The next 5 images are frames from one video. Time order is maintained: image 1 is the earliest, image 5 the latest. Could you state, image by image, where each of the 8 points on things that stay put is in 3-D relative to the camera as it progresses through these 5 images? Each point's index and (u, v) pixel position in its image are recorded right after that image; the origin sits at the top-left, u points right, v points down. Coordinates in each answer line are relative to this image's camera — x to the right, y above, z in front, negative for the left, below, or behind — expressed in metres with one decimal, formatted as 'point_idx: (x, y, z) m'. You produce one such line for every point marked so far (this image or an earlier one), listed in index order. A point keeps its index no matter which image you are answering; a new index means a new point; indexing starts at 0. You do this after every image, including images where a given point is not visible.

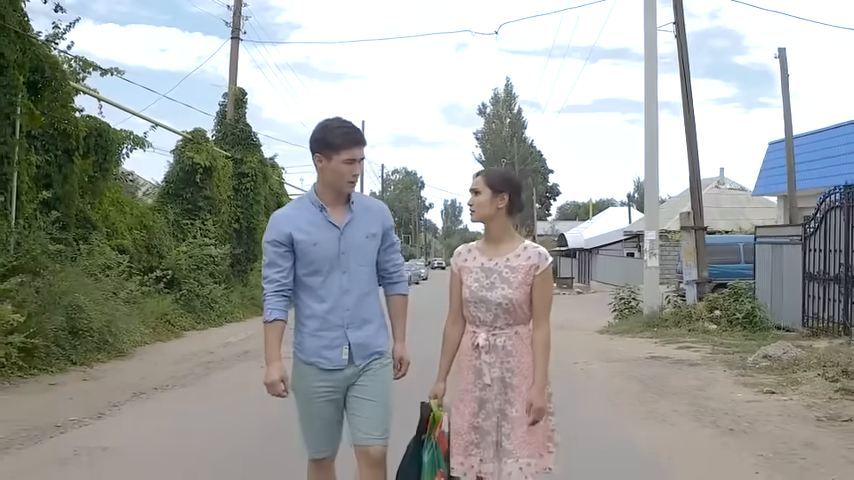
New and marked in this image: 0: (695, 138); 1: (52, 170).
0: (+5.1, +2.0, +15.9) m
1: (-5.5, +1.0, +12.2) m
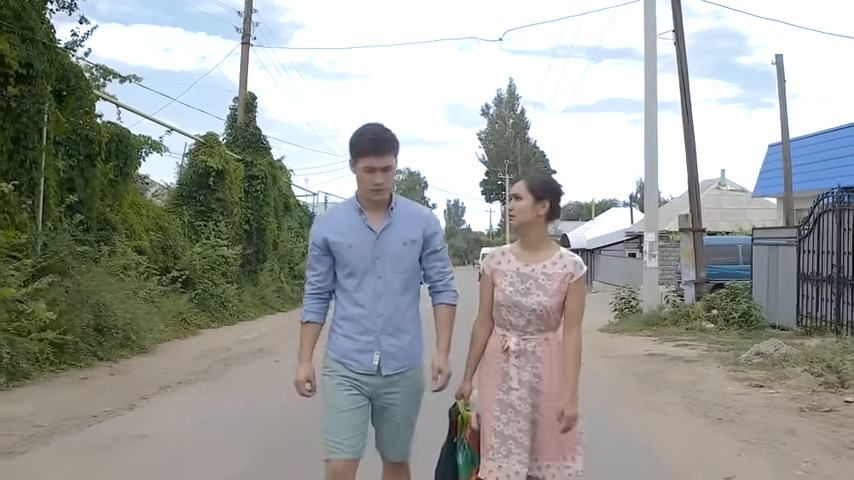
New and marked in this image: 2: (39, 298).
0: (+5.2, +1.9, +16.4) m
1: (-5.3, +1.0, +12.8) m
2: (-4.5, -0.7, +9.7) m
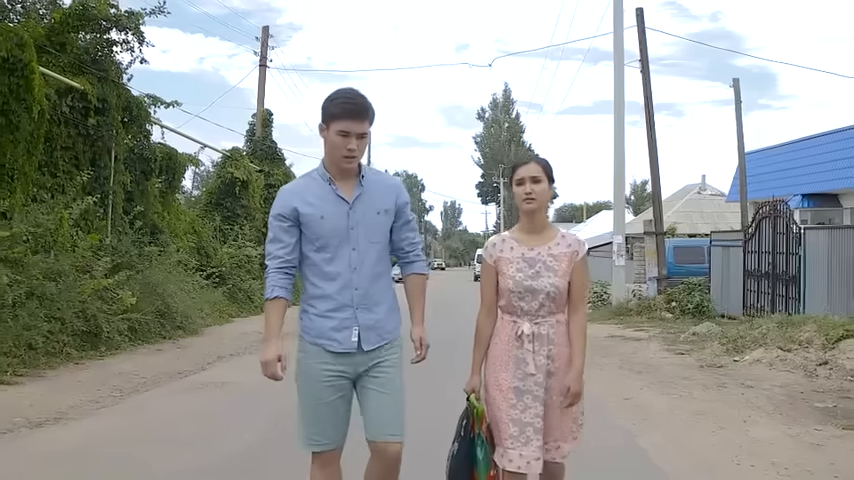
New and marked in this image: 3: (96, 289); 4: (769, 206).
0: (+5.2, +1.9, +19.0) m
1: (-5.4, +1.0, +15.3) m
2: (-4.5, -0.7, +12.2) m
3: (-4.5, -0.7, +11.4) m
4: (+6.7, +0.7, +16.5) m
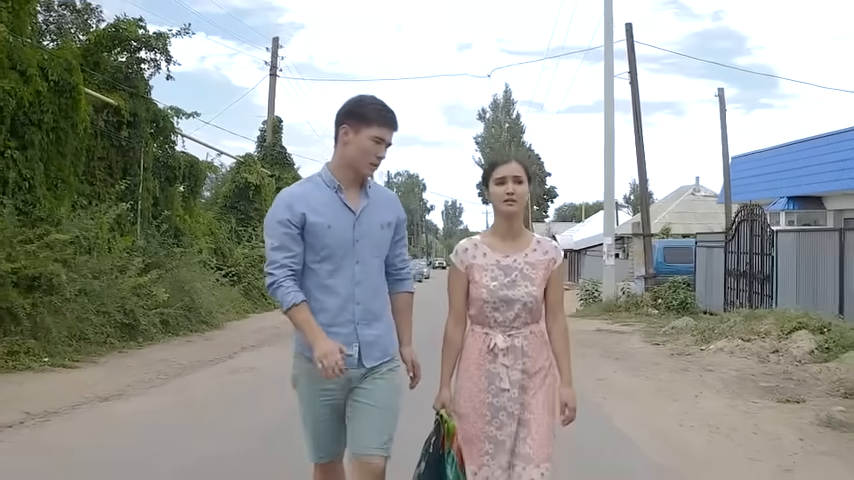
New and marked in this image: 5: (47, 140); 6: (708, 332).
0: (+5.2, +1.9, +20.3) m
1: (-5.3, +0.9, +16.7) m
2: (-4.4, -0.7, +13.6) m
3: (-4.4, -0.7, +12.7) m
4: (+6.8, +0.6, +17.8) m
5: (-5.3, +1.4, +11.7) m
6: (+4.1, -1.3, +12.2) m
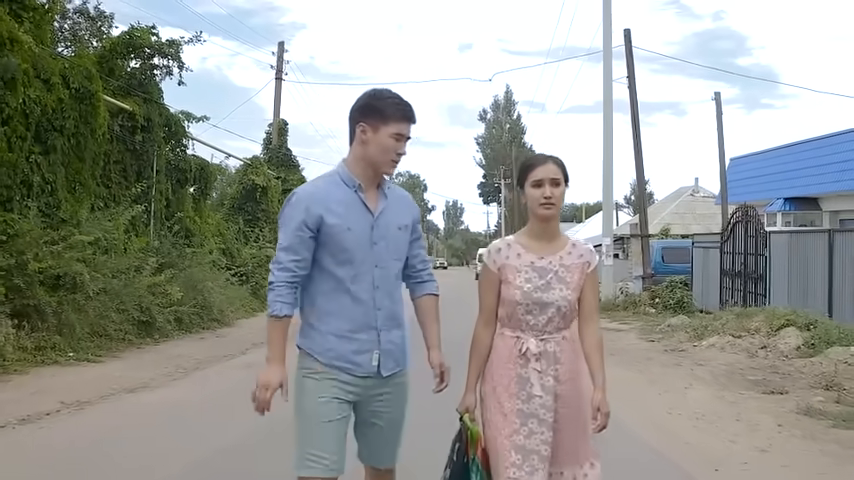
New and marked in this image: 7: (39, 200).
0: (+5.3, +1.9, +20.8) m
1: (-5.2, +0.9, +17.2) m
2: (-4.4, -0.7, +14.1) m
3: (-4.4, -0.7, +13.2) m
4: (+6.9, +0.6, +18.3) m
5: (-5.2, +1.4, +12.3) m
6: (+4.2, -1.4, +12.7) m
7: (-5.3, +0.5, +11.5) m
